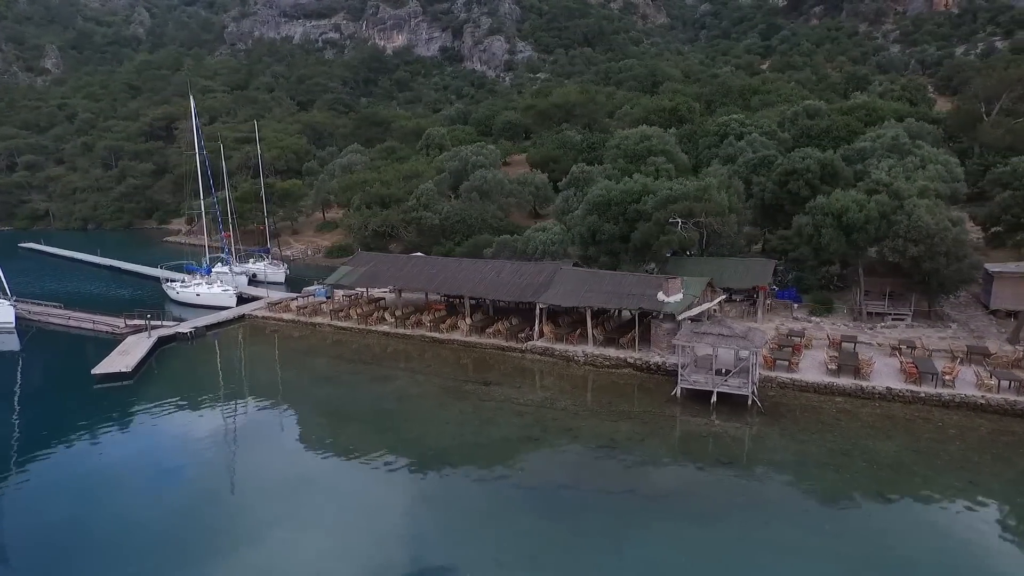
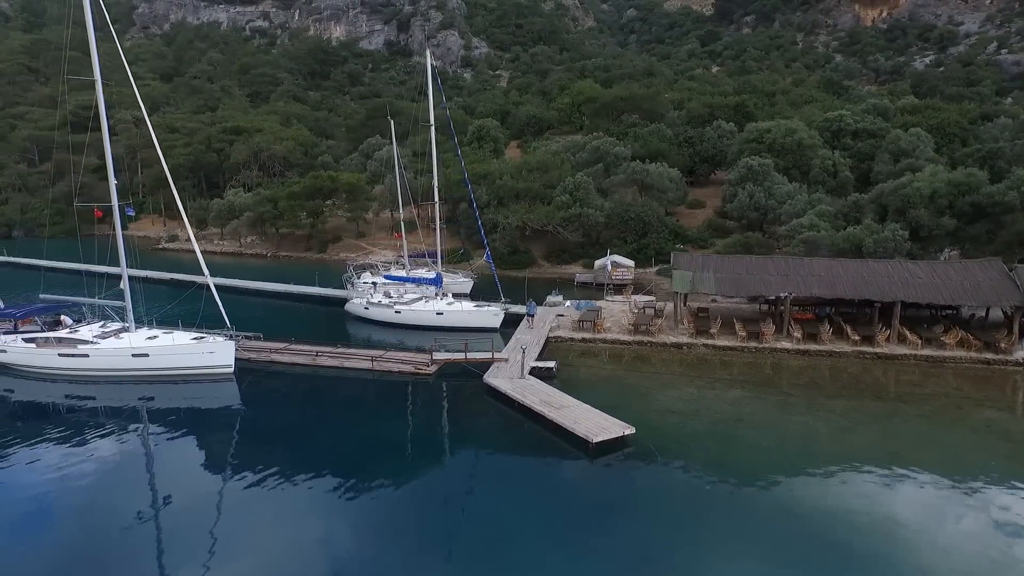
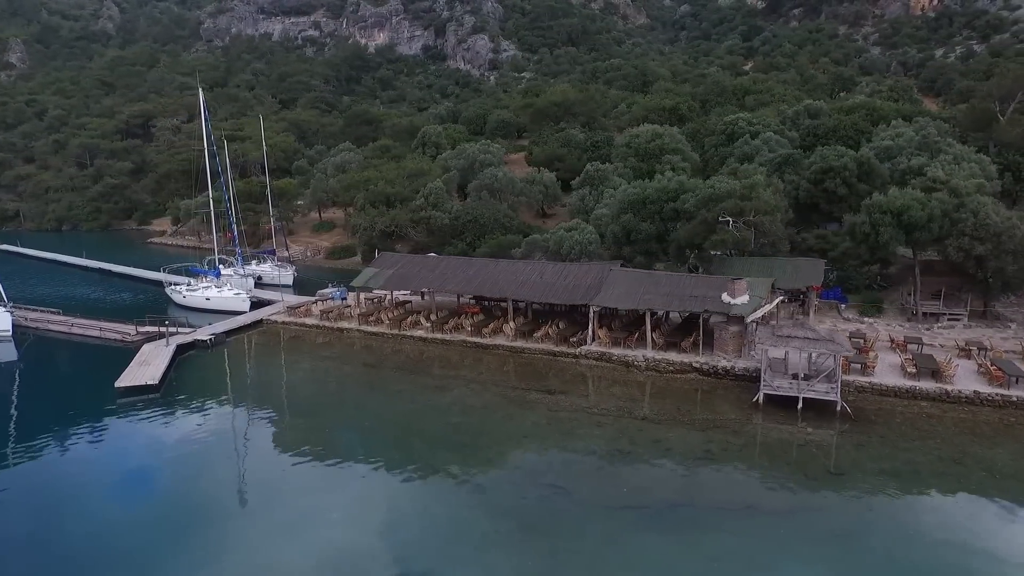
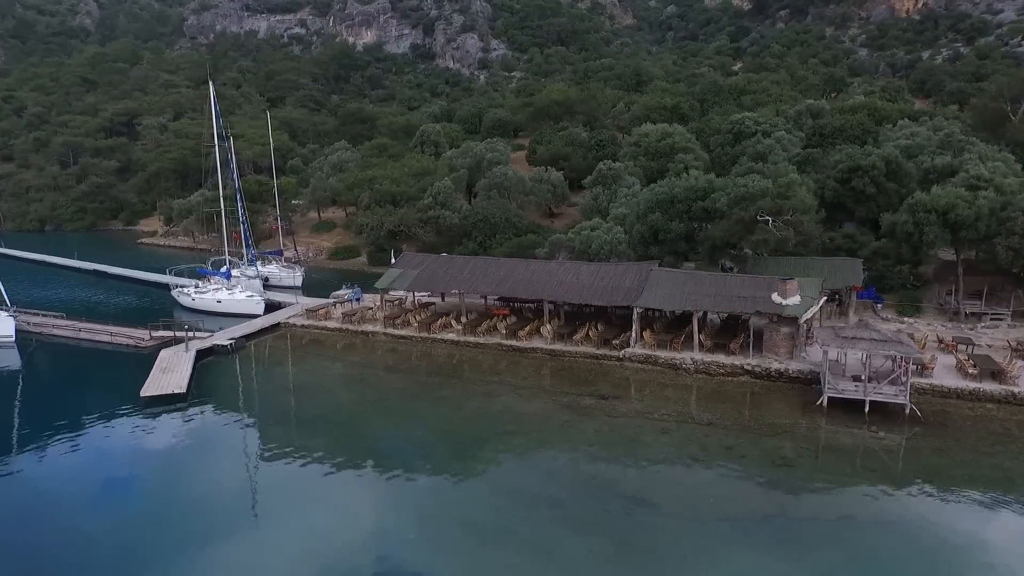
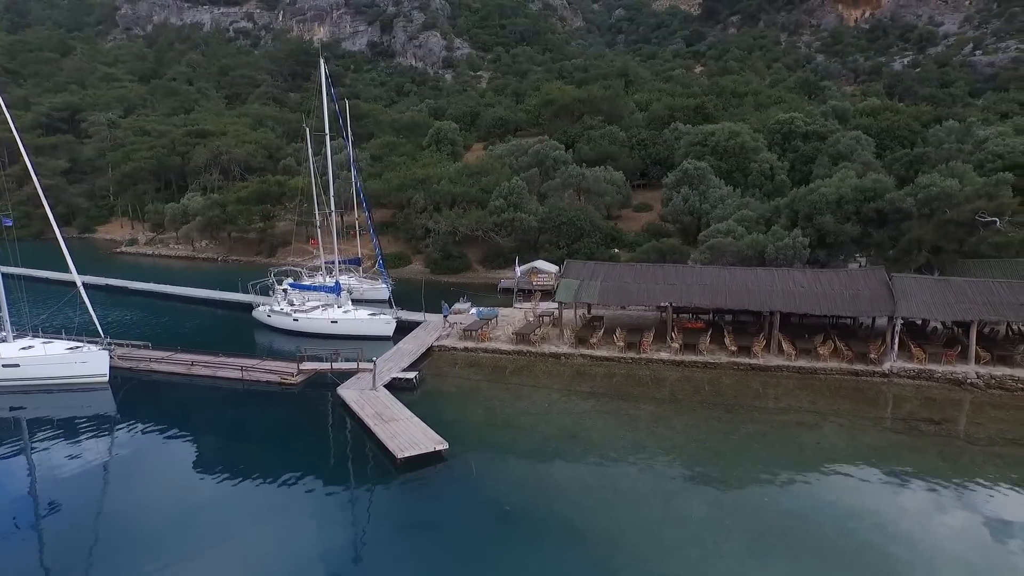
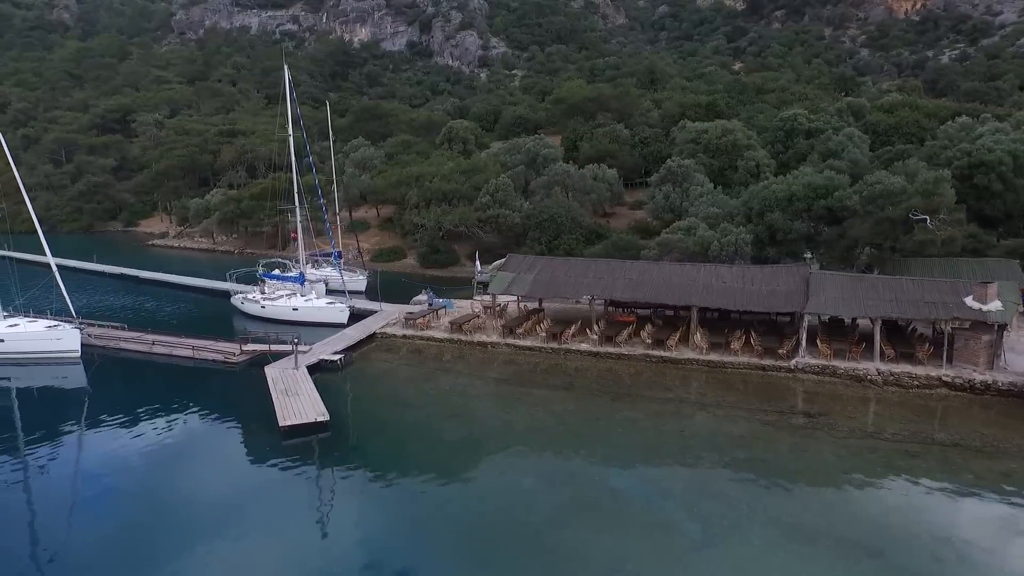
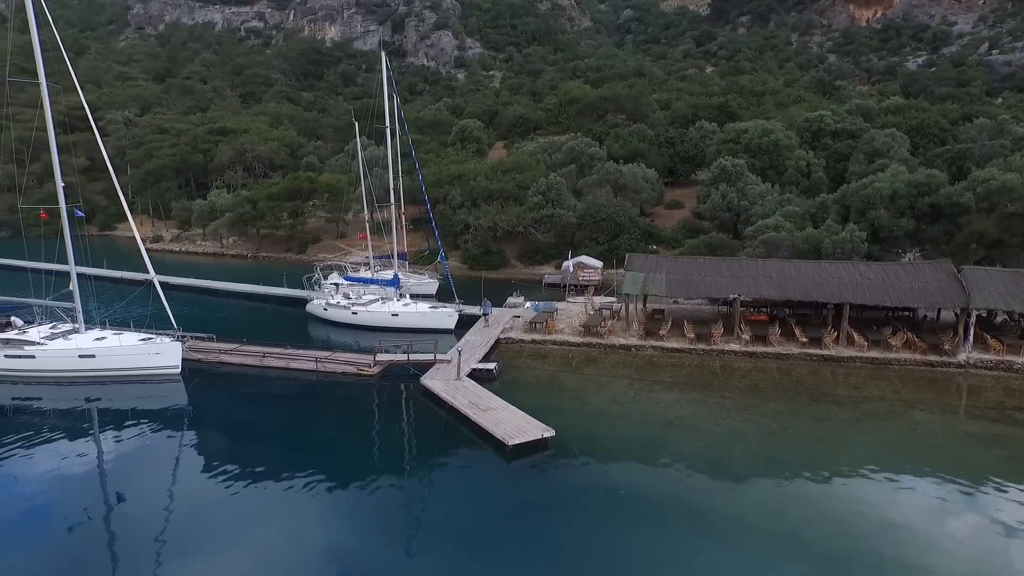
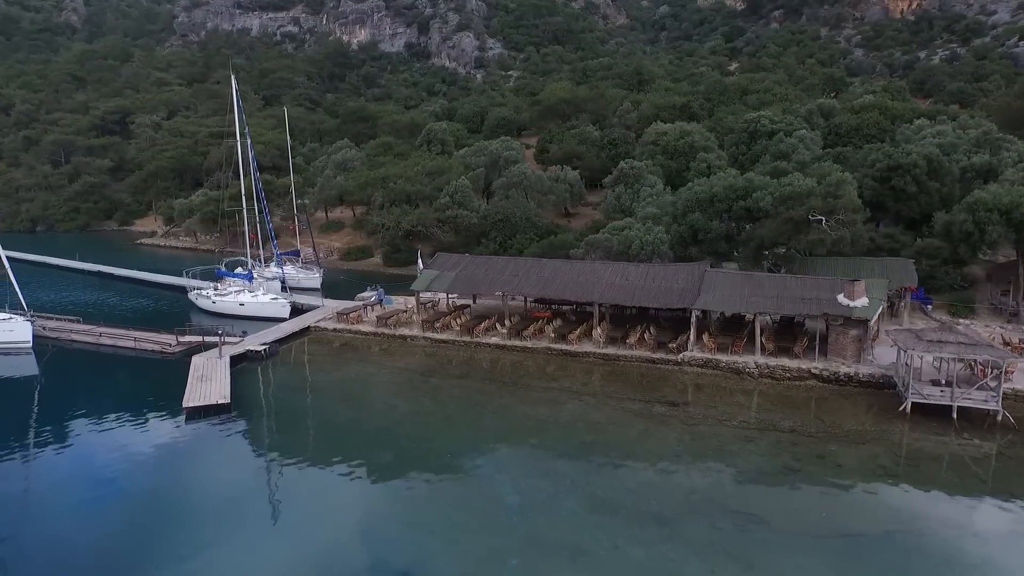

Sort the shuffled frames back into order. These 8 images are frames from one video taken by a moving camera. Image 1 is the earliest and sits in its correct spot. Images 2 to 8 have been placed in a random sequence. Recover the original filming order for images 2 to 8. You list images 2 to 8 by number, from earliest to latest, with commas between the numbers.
3, 4, 8, 6, 5, 7, 2
